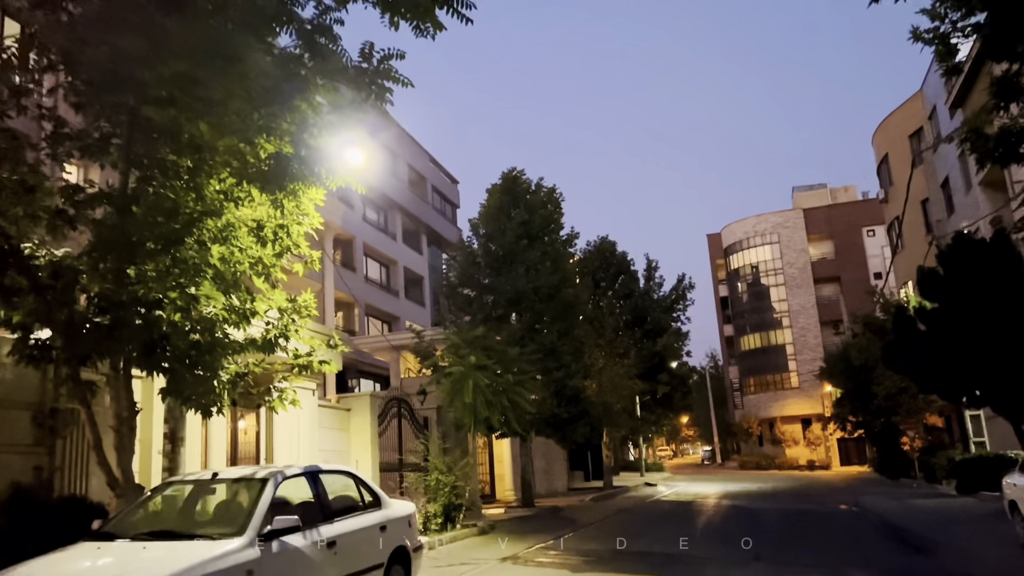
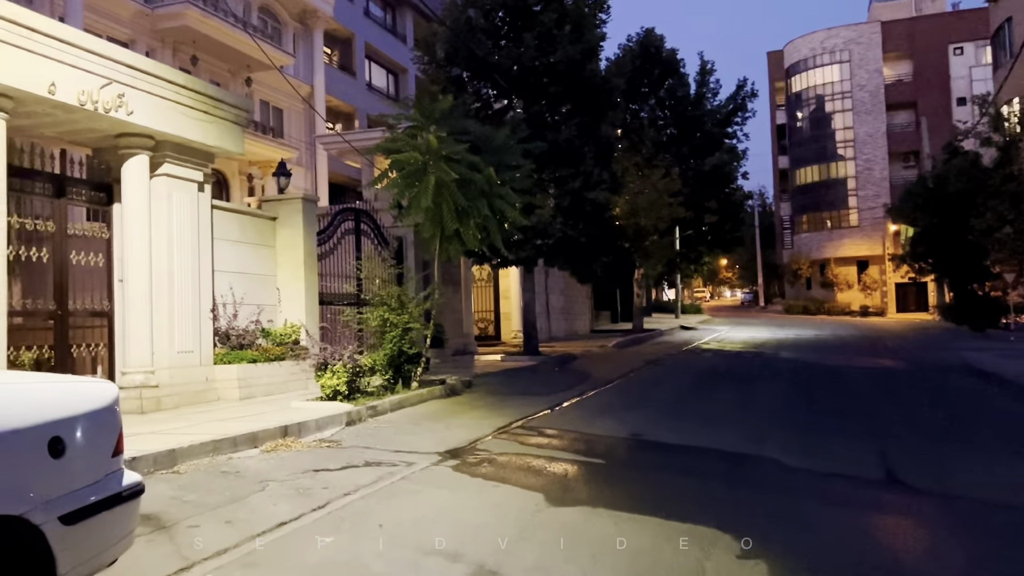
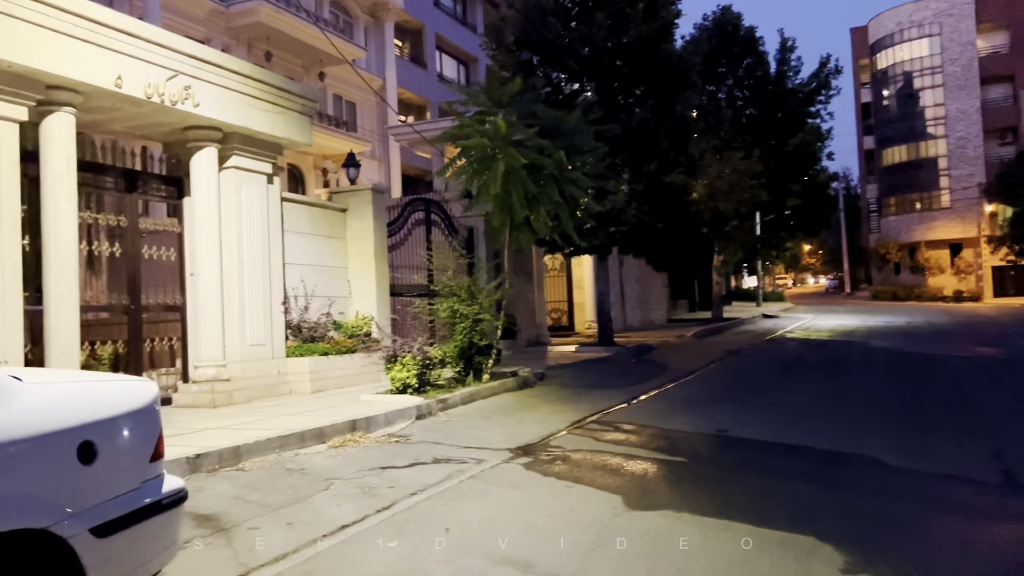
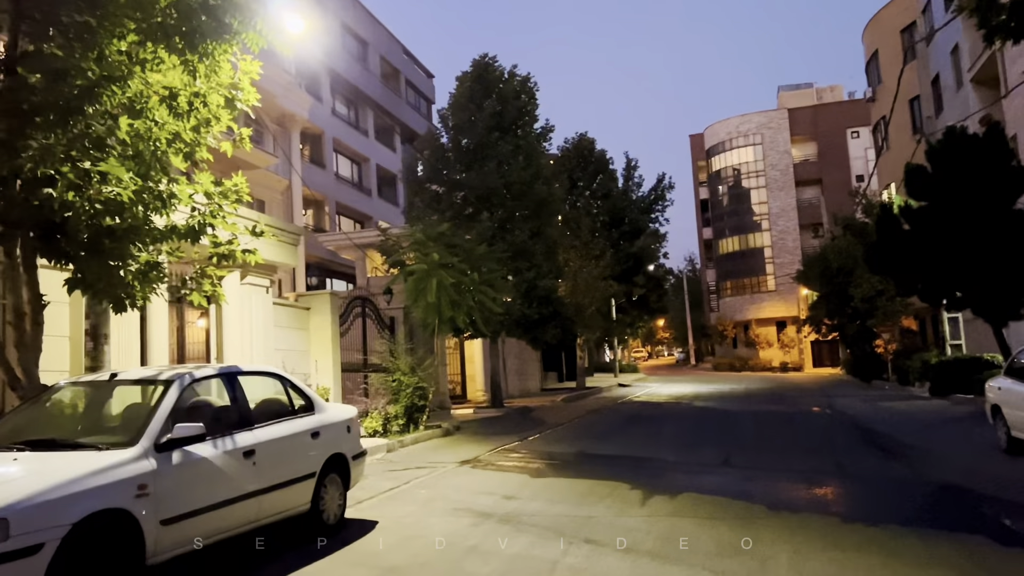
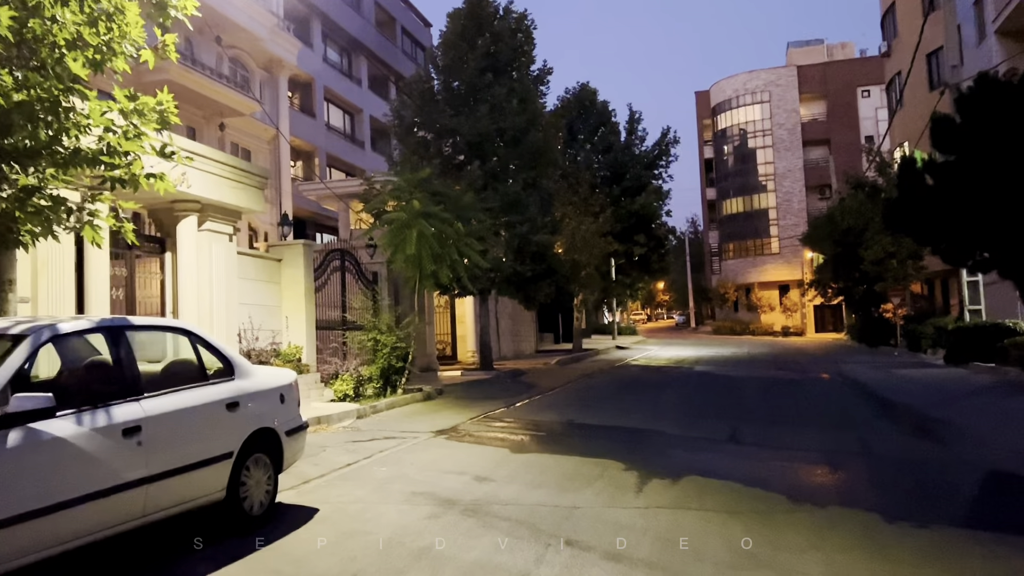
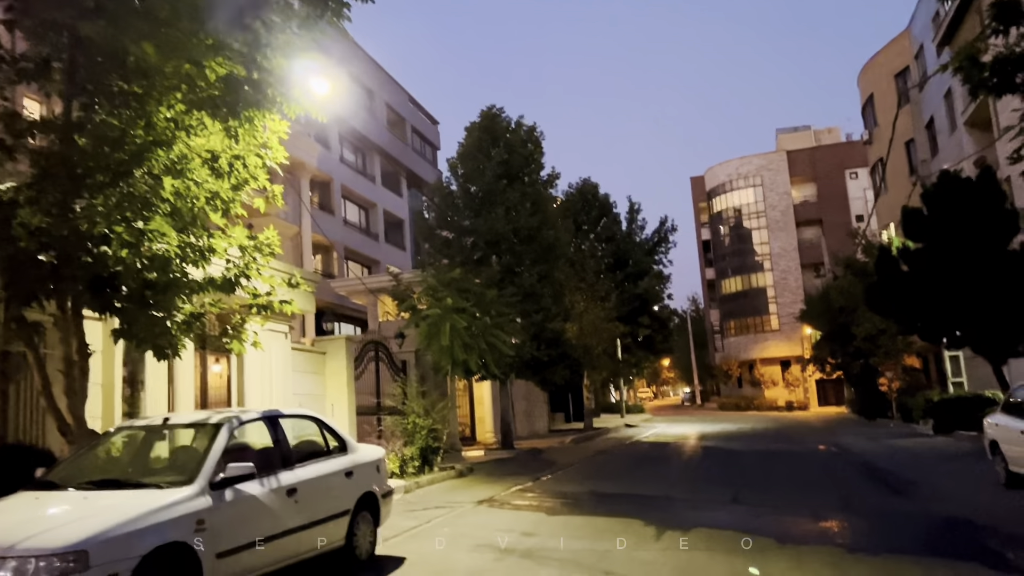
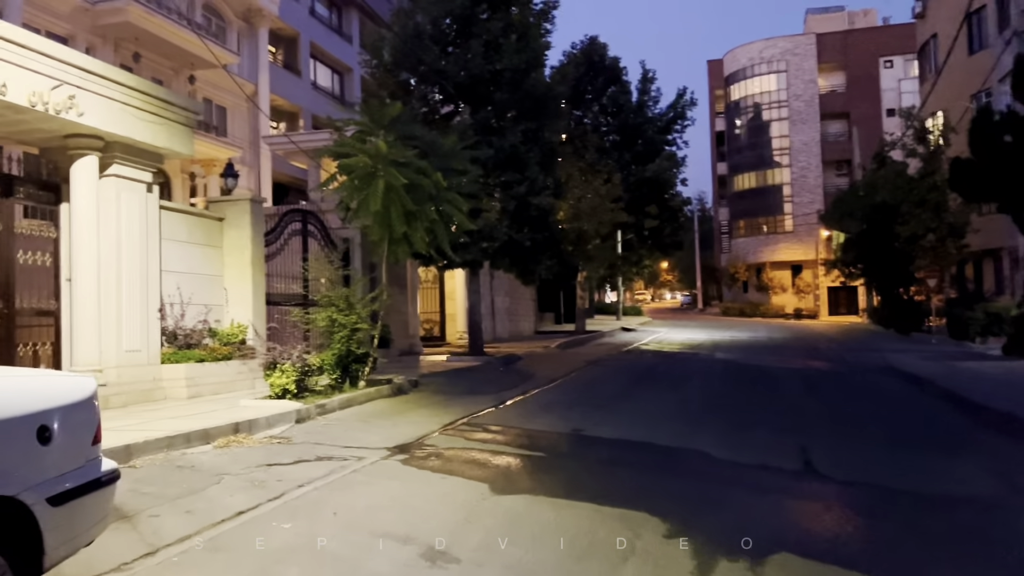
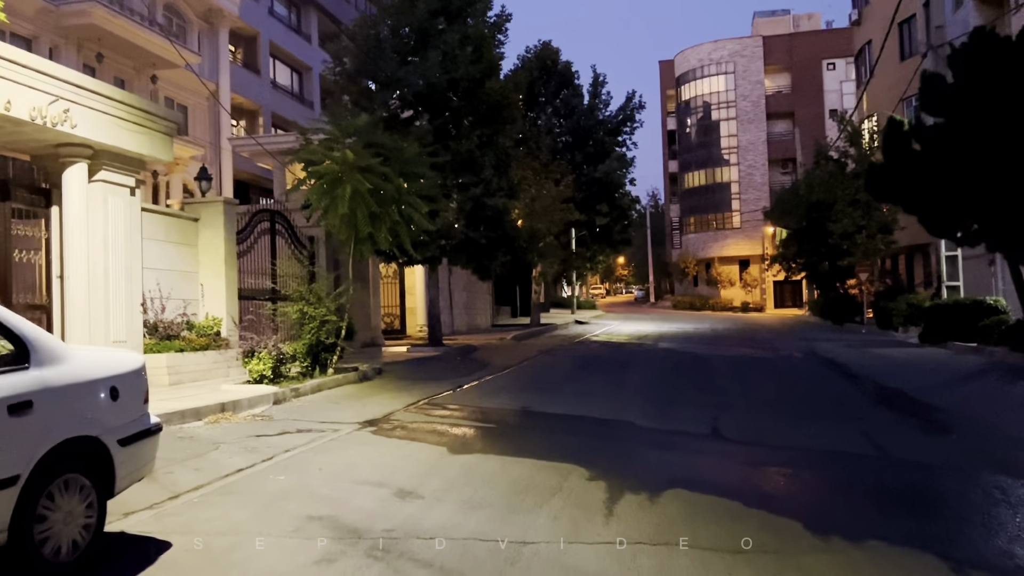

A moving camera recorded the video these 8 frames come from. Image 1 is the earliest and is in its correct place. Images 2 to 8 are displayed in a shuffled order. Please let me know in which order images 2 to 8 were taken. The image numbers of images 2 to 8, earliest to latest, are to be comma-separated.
6, 4, 5, 8, 7, 2, 3
